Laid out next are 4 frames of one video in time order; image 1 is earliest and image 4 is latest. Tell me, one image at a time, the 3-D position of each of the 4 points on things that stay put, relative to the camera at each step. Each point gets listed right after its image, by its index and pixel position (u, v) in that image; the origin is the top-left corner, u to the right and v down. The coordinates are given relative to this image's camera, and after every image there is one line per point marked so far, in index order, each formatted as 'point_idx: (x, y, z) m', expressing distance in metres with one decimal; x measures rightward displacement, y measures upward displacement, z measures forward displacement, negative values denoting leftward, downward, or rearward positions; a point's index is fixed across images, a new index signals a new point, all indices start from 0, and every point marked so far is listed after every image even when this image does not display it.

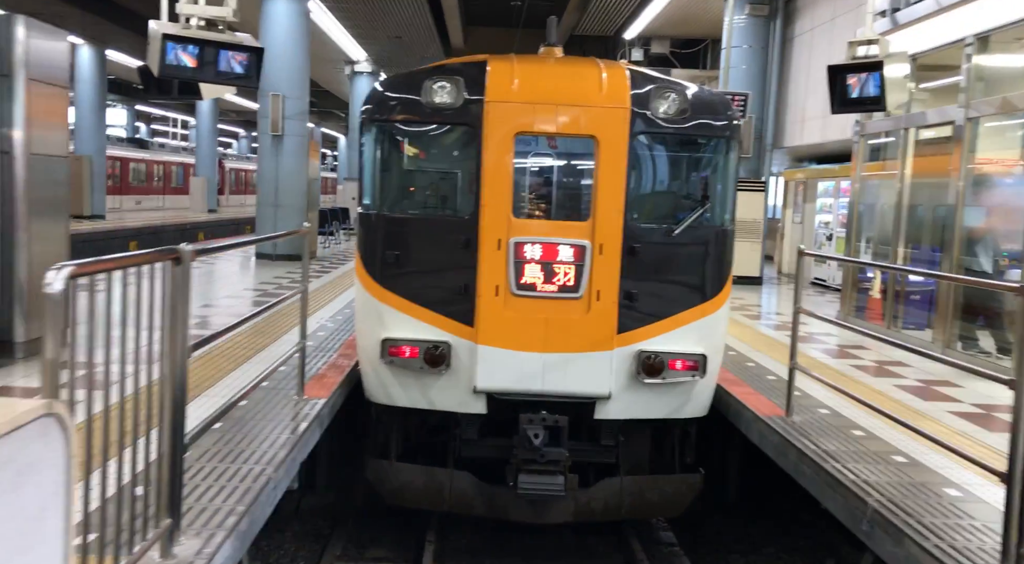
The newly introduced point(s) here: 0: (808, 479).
0: (+1.4, -0.9, +3.6) m
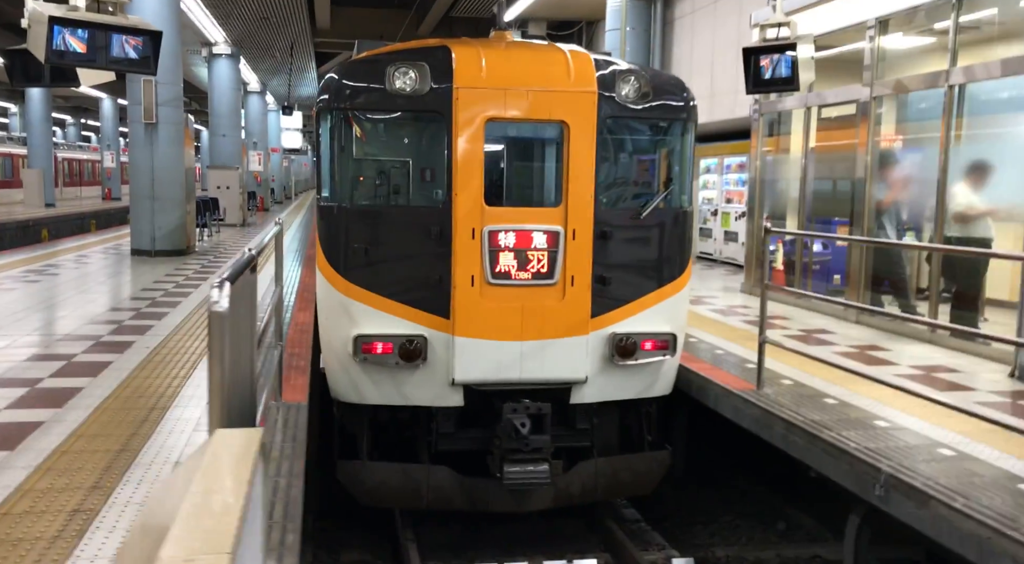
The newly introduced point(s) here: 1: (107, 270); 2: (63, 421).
0: (+1.4, -0.8, +3.8) m
1: (-6.7, +0.2, +12.5) m
2: (-2.1, -0.7, +3.6) m
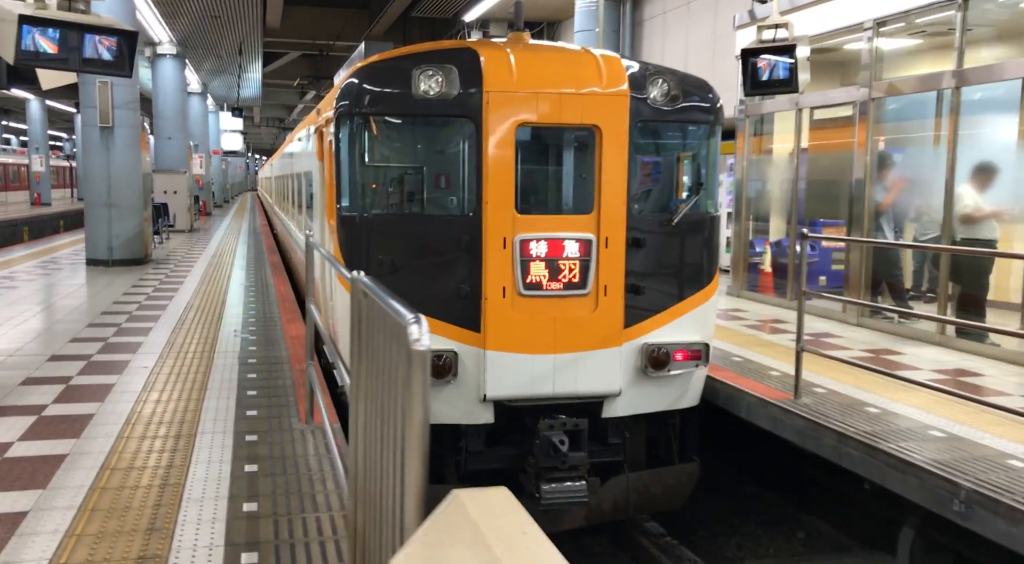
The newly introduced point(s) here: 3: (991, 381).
0: (+1.7, -0.9, +3.7) m
1: (-7.0, 0.0, +11.9) m
2: (-1.9, -0.8, +3.3) m
3: (+3.2, -0.6, +5.0) m
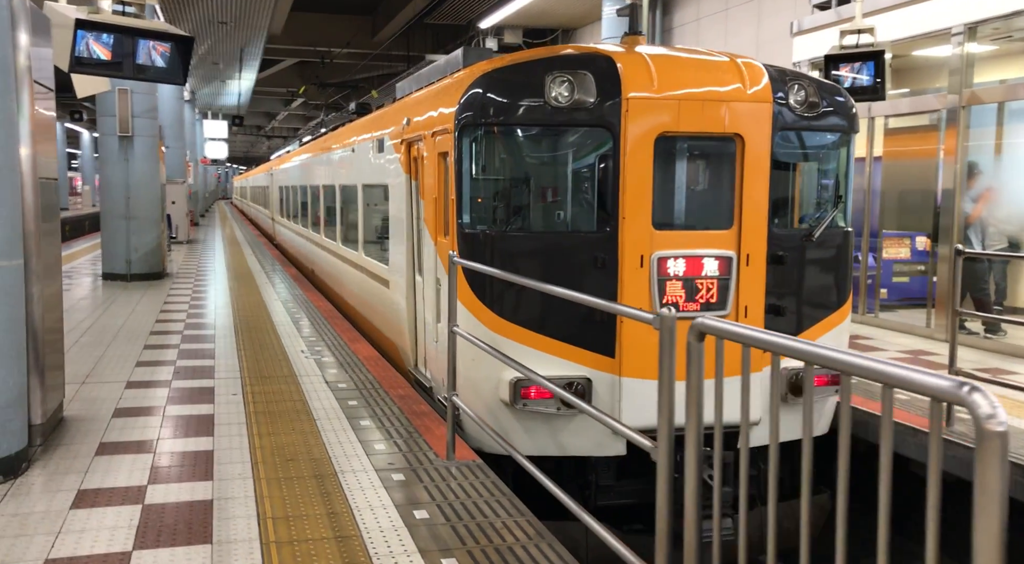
0: (+2.4, -1.0, +3.4) m
1: (-6.4, -0.2, +11.5) m
2: (-1.1, -0.9, +3.0) m
3: (+3.9, -0.8, +4.8) m
